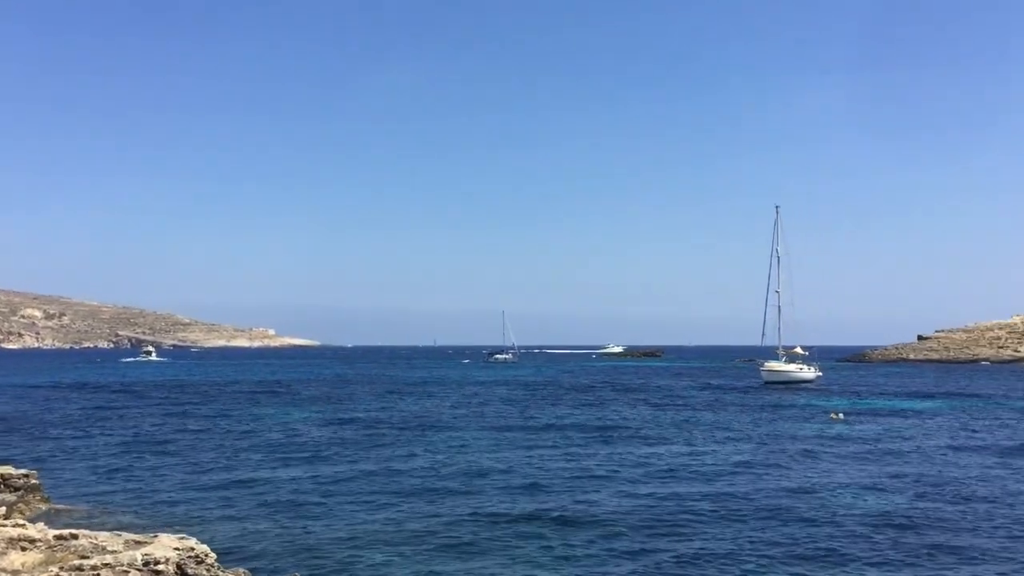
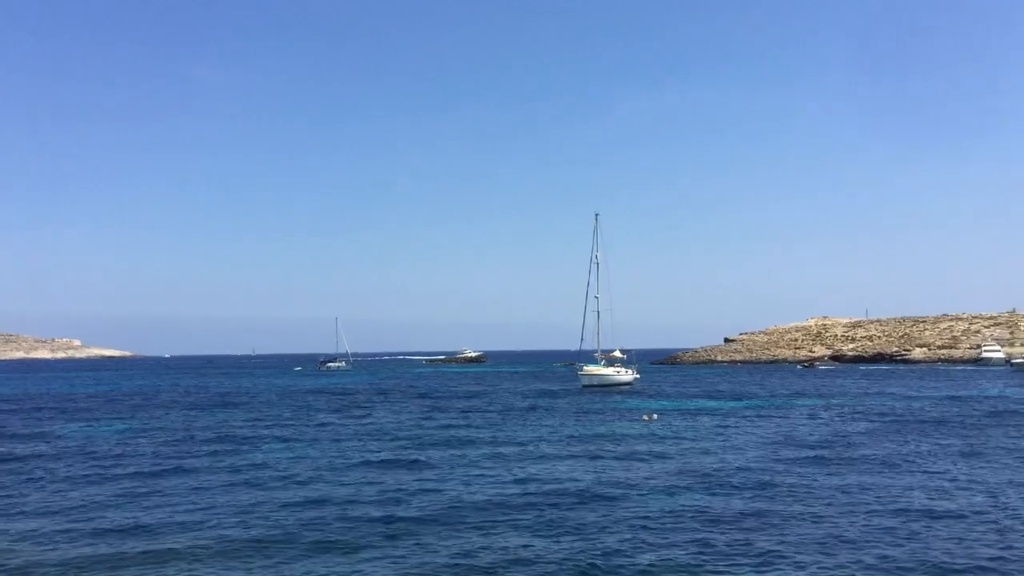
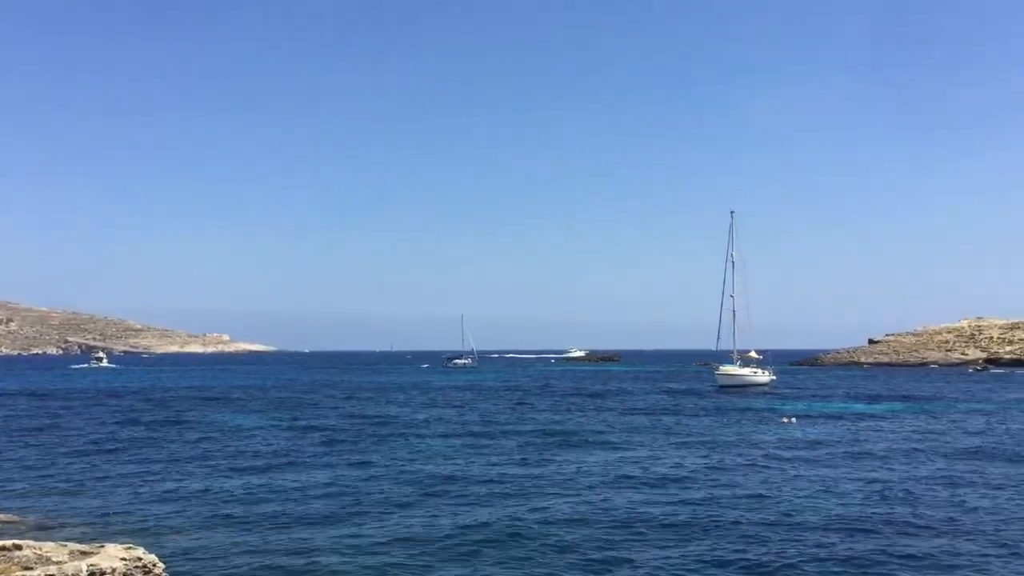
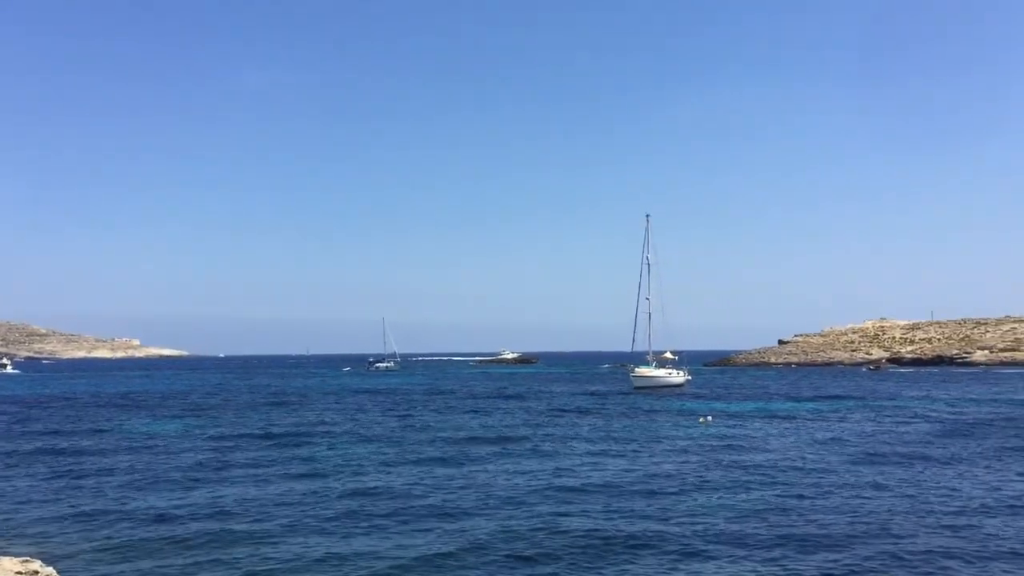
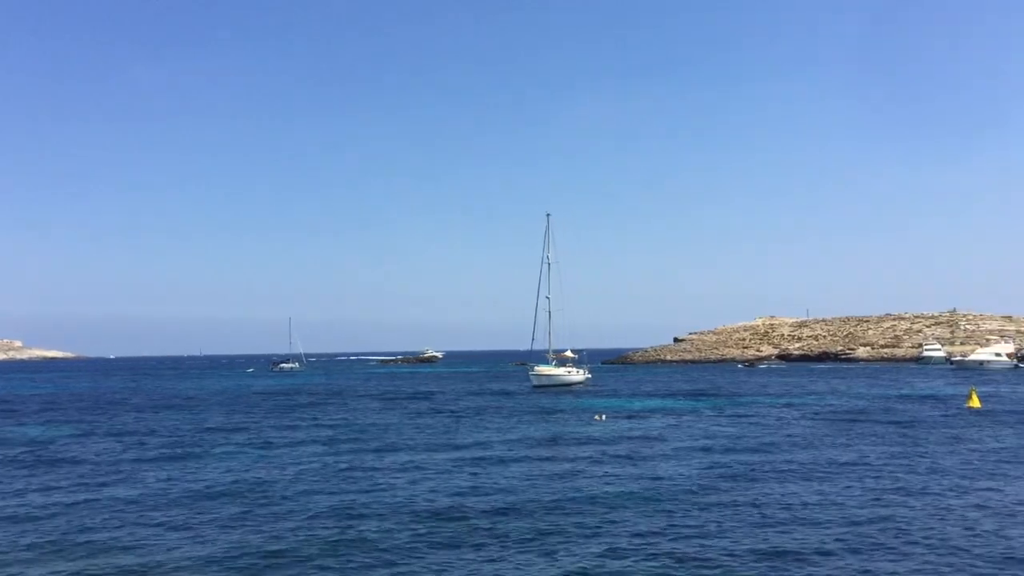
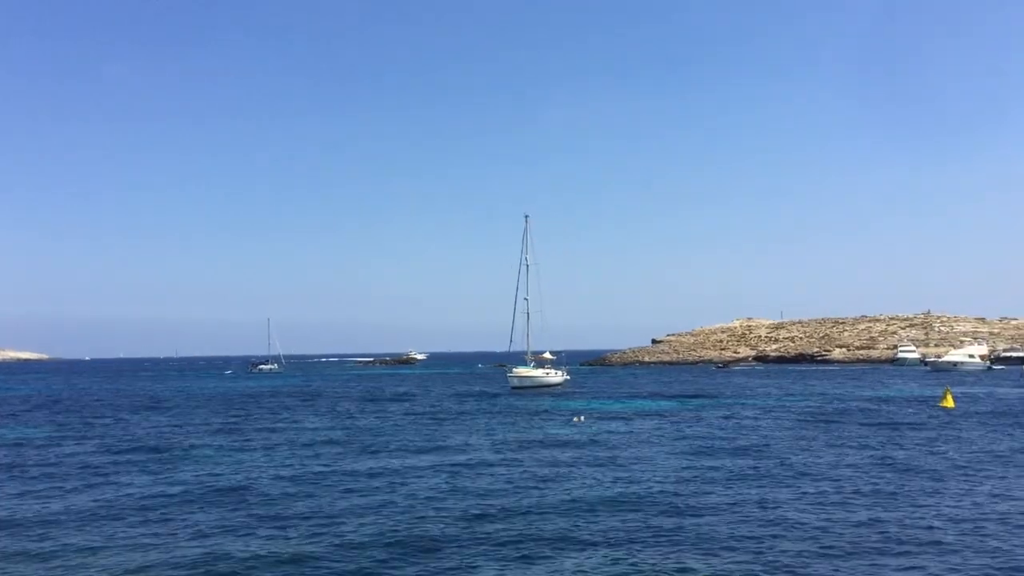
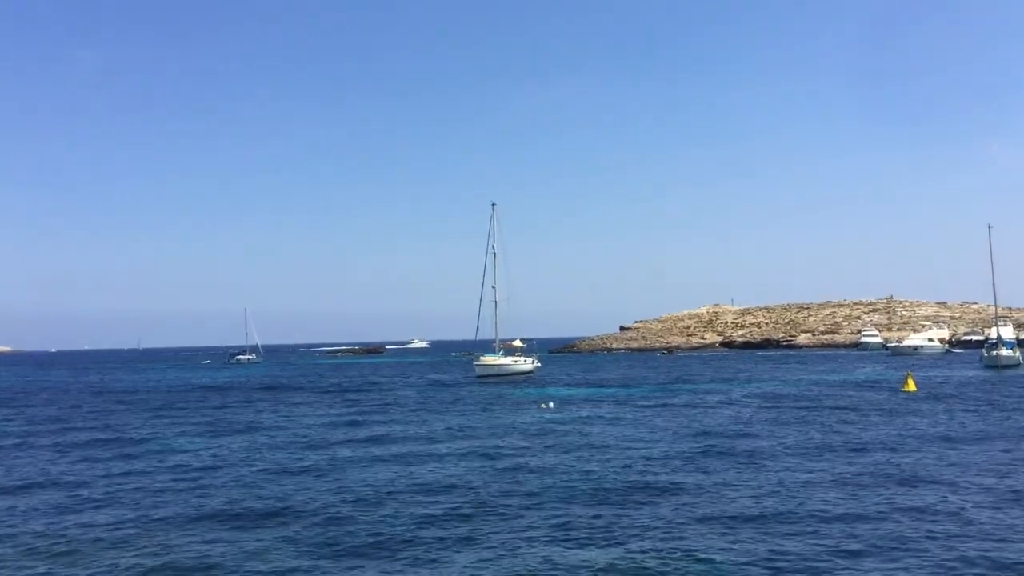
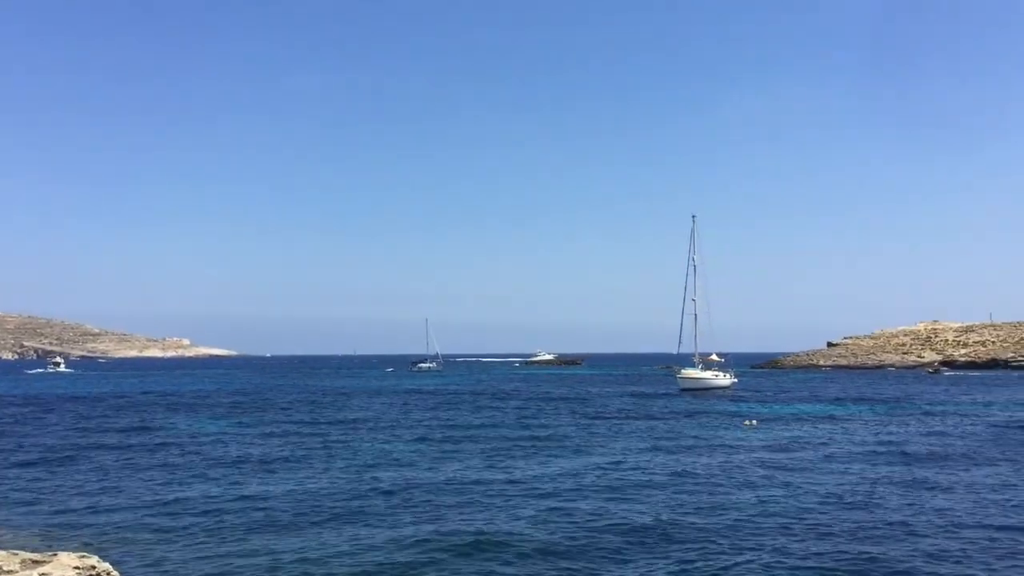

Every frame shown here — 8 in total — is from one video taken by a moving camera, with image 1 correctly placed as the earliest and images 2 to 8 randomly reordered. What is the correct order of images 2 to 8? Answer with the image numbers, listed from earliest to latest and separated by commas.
3, 8, 4, 2, 5, 6, 7
